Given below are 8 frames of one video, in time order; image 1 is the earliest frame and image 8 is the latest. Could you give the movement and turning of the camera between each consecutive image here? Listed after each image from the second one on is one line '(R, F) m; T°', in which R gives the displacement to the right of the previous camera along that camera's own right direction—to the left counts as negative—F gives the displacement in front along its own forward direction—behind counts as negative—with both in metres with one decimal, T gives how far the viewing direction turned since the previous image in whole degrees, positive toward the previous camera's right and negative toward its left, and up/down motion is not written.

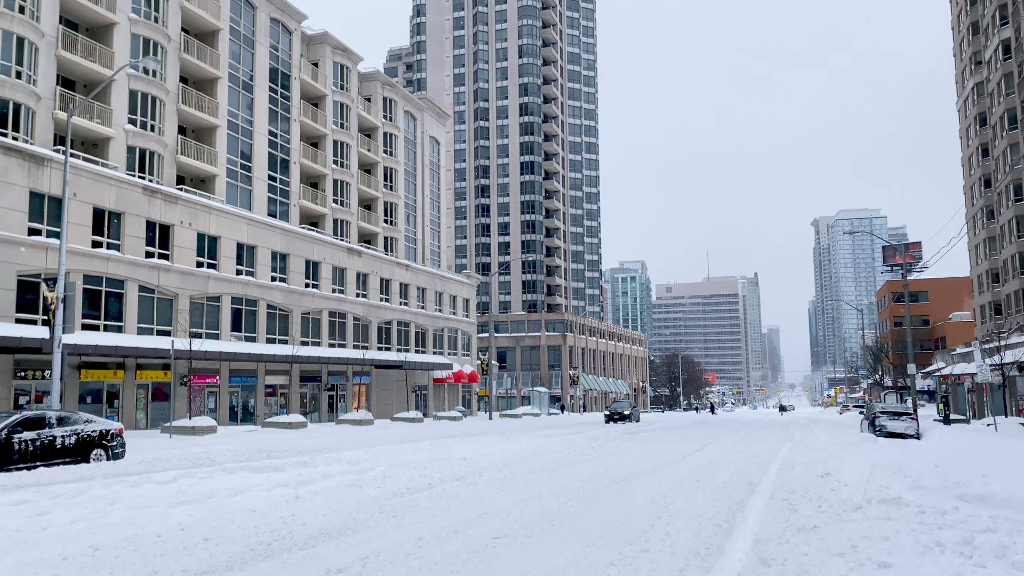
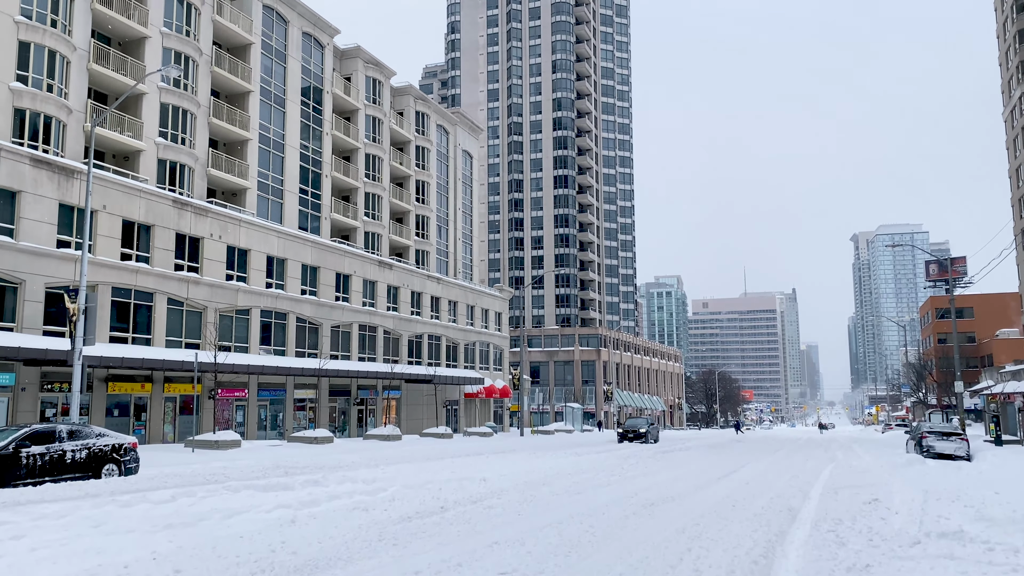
(+0.2, +0.8) m; -3°
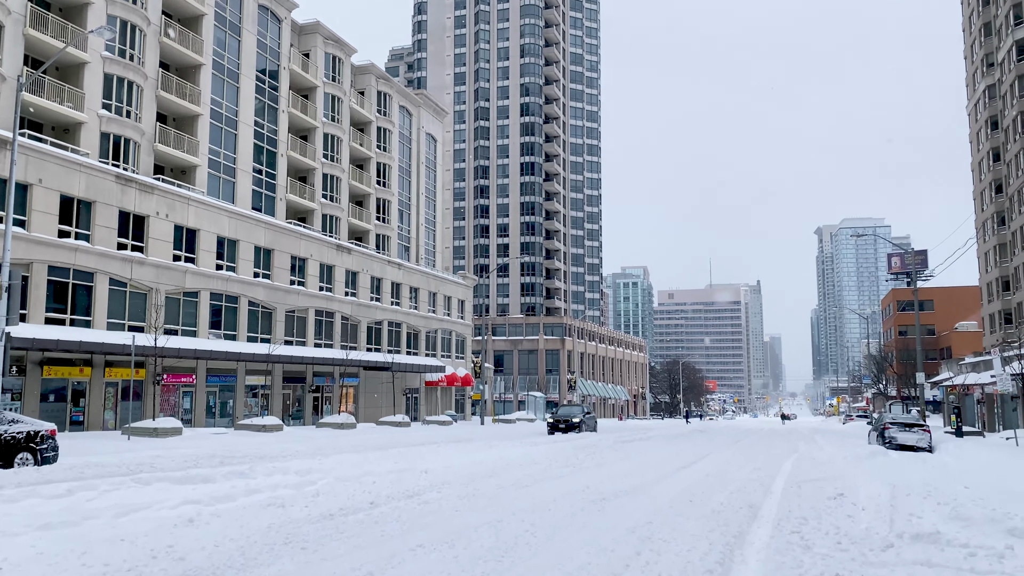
(+0.4, +1.1) m; +2°
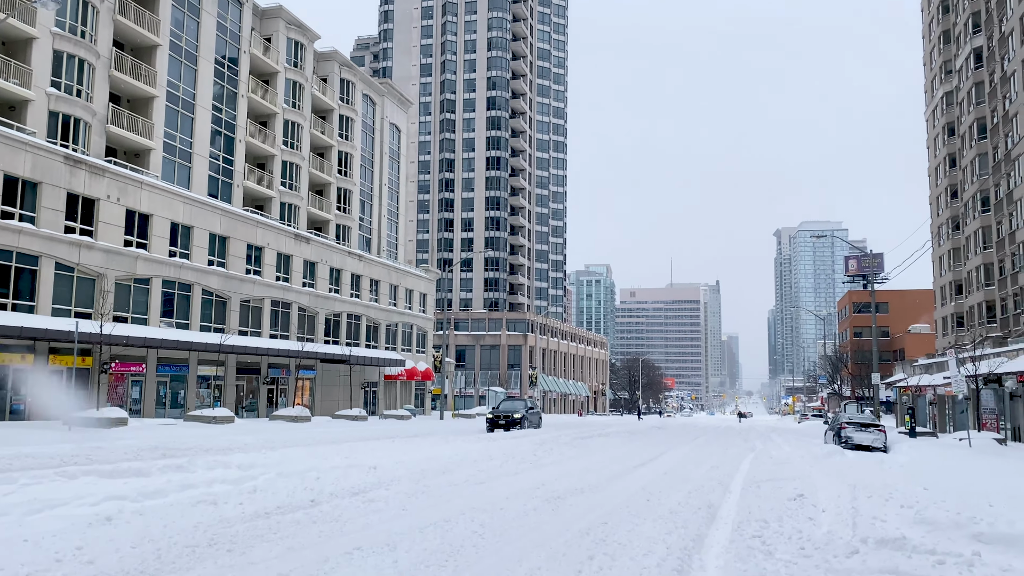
(+0.1, +0.4) m; +3°
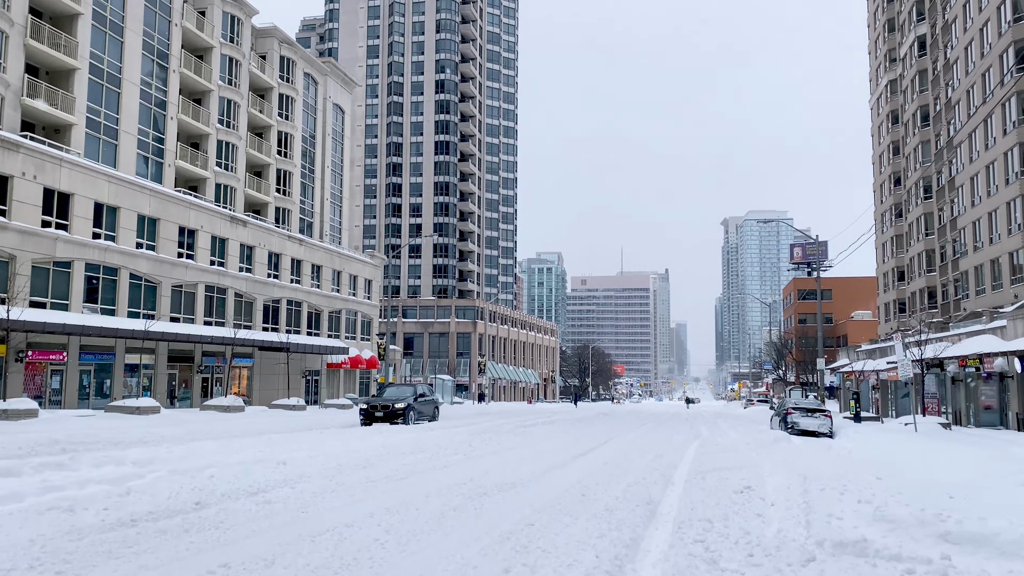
(+0.4, +1.1) m; +4°
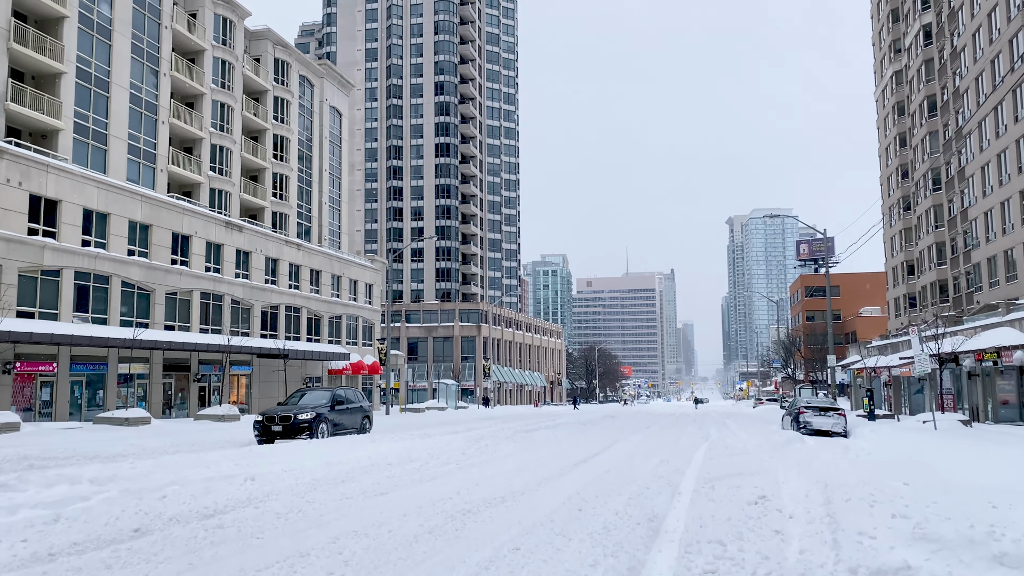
(+0.3, +1.0) m; 0°
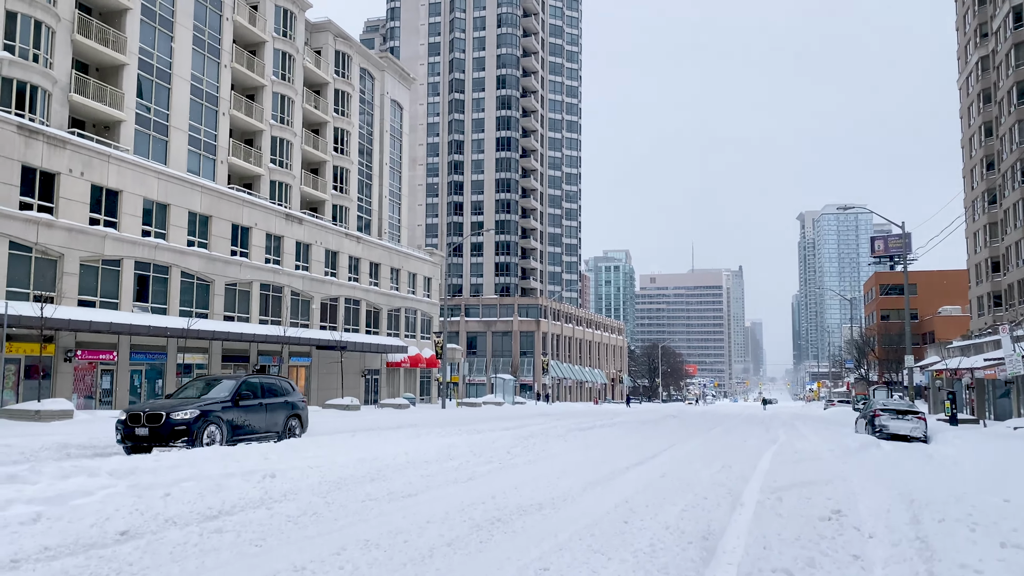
(+0.3, +1.0) m; -5°
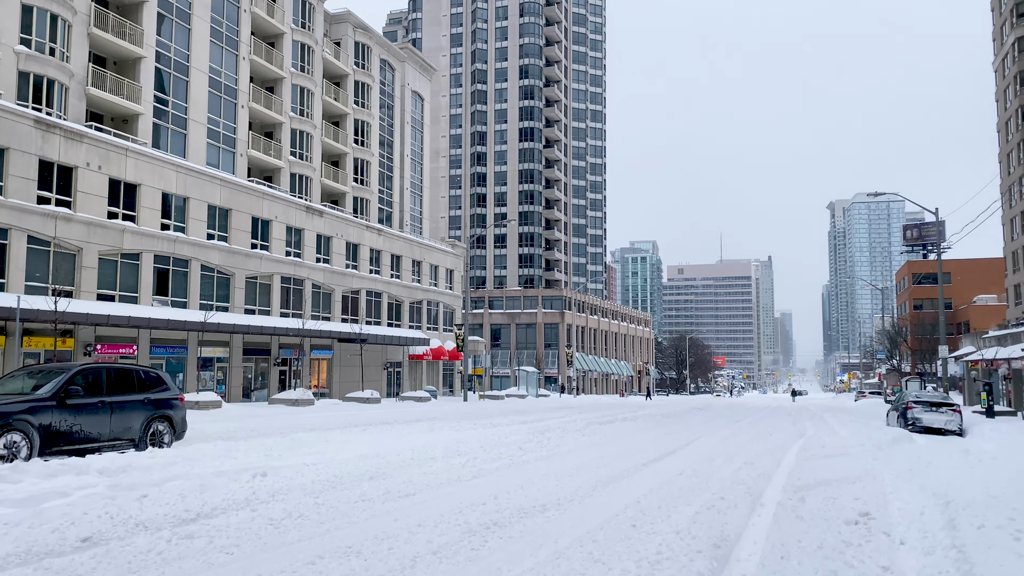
(+0.3, +0.6) m; -2°
